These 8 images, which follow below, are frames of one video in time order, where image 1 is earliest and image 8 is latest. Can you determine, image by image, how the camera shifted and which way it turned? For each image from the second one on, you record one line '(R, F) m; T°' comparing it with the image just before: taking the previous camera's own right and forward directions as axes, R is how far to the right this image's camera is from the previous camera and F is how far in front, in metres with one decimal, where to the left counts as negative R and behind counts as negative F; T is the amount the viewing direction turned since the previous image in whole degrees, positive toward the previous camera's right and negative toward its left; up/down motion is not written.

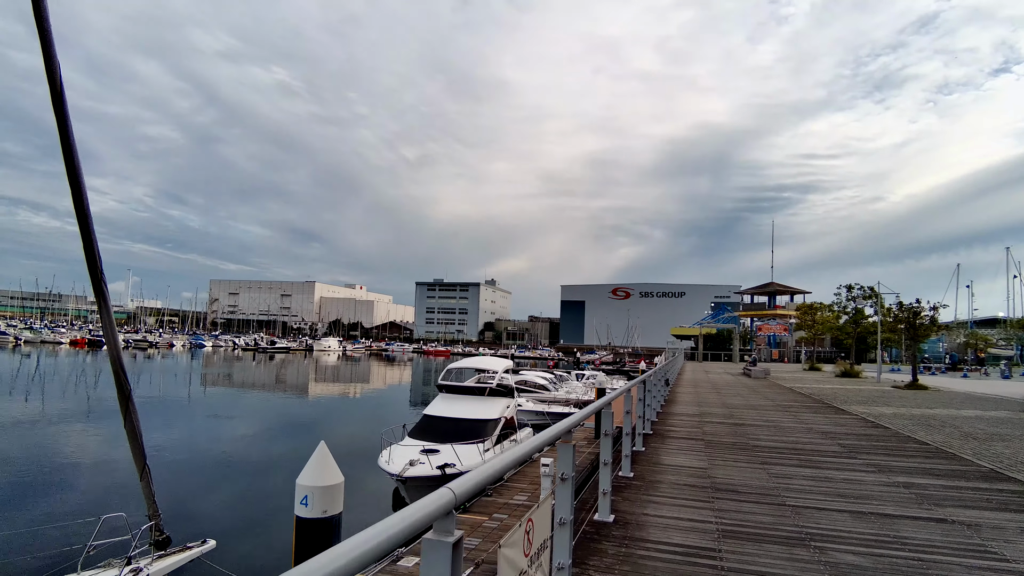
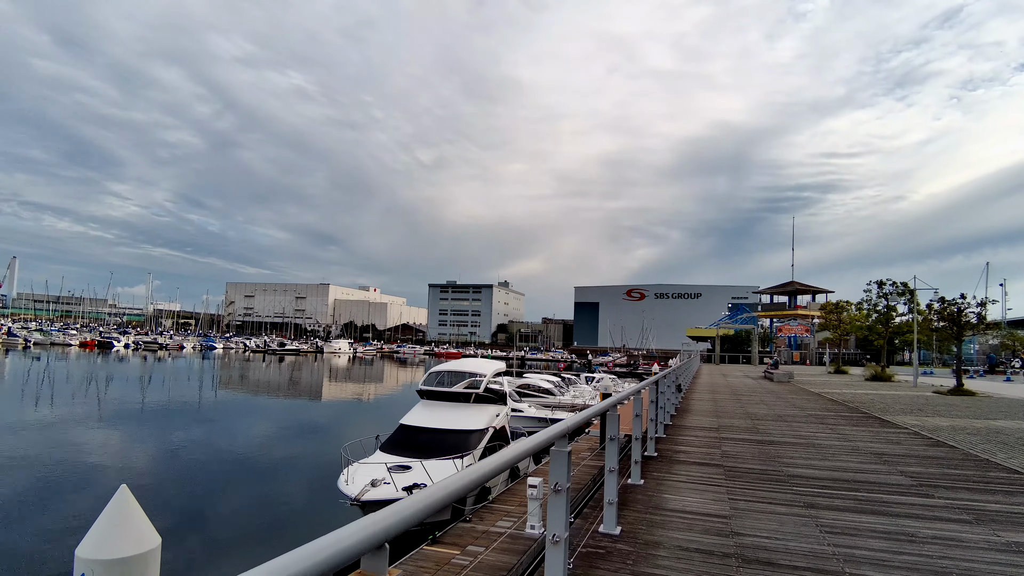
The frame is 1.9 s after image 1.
(+0.5, +1.5) m; -1°
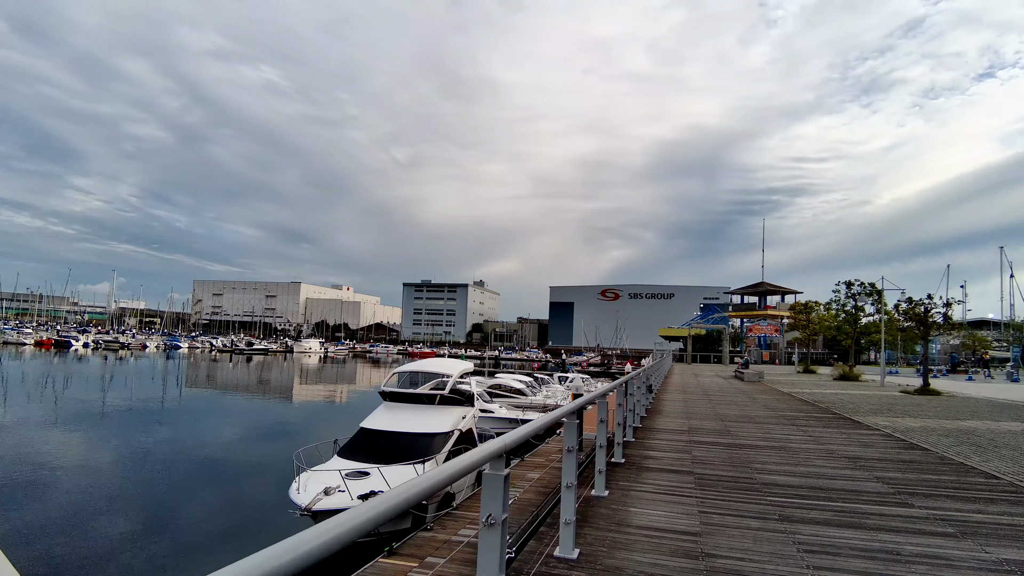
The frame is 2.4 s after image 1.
(+0.2, +0.4) m; +3°
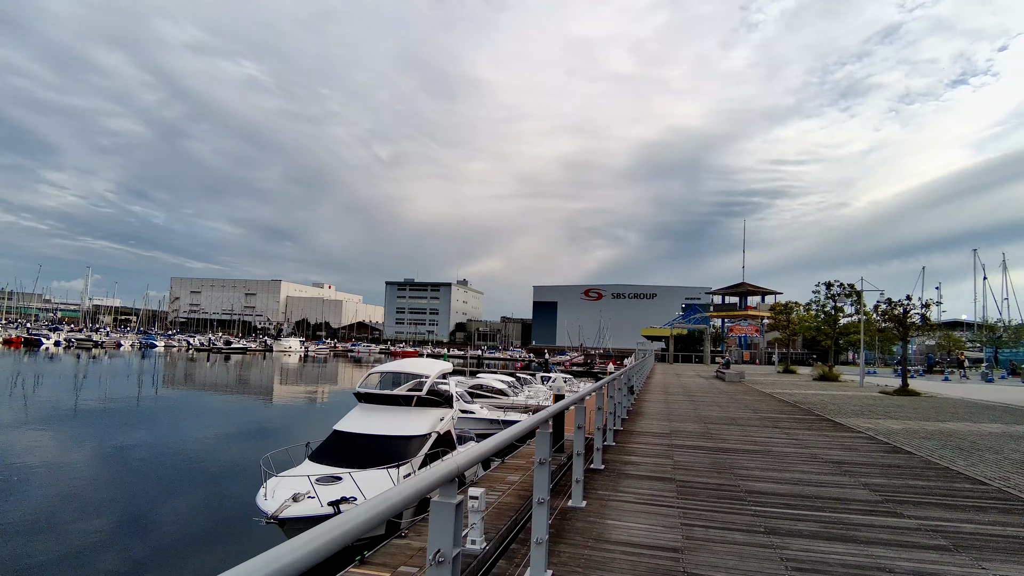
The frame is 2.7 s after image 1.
(+0.1, +0.3) m; +2°
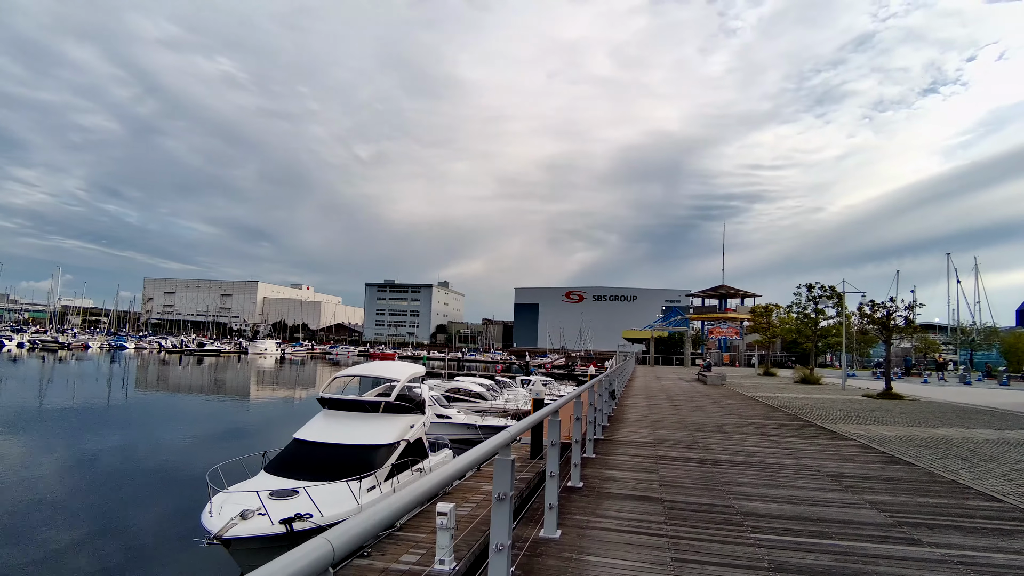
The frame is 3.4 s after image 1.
(+0.1, +0.6) m; +2°
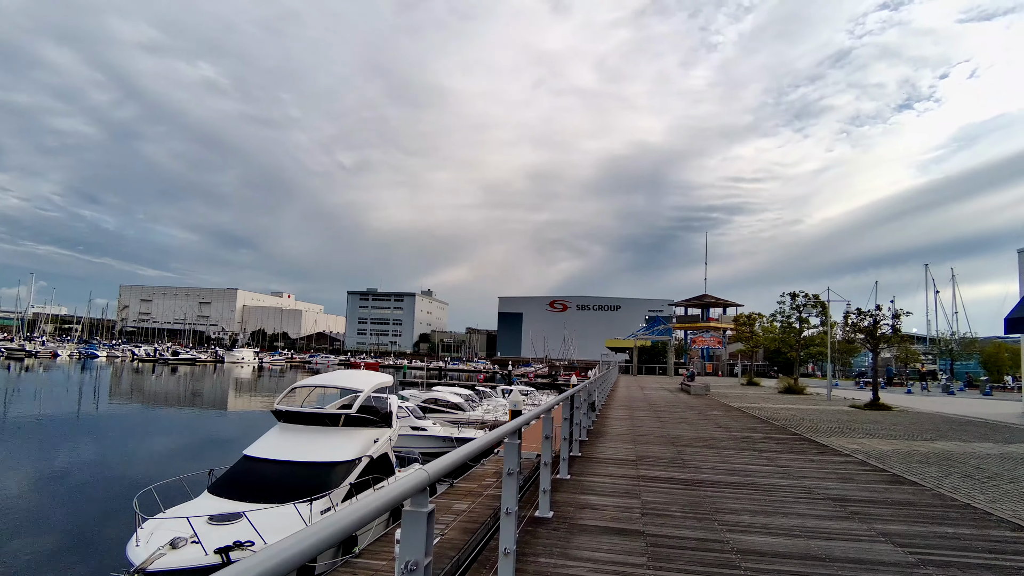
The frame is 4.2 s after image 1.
(+0.2, +0.7) m; +2°
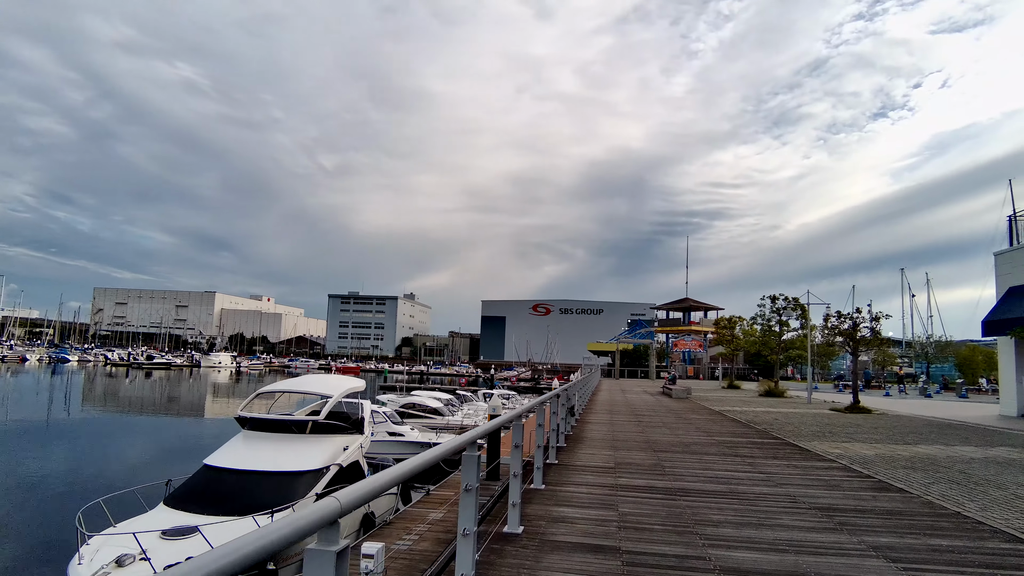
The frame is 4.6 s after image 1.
(+0.1, +0.3) m; +2°
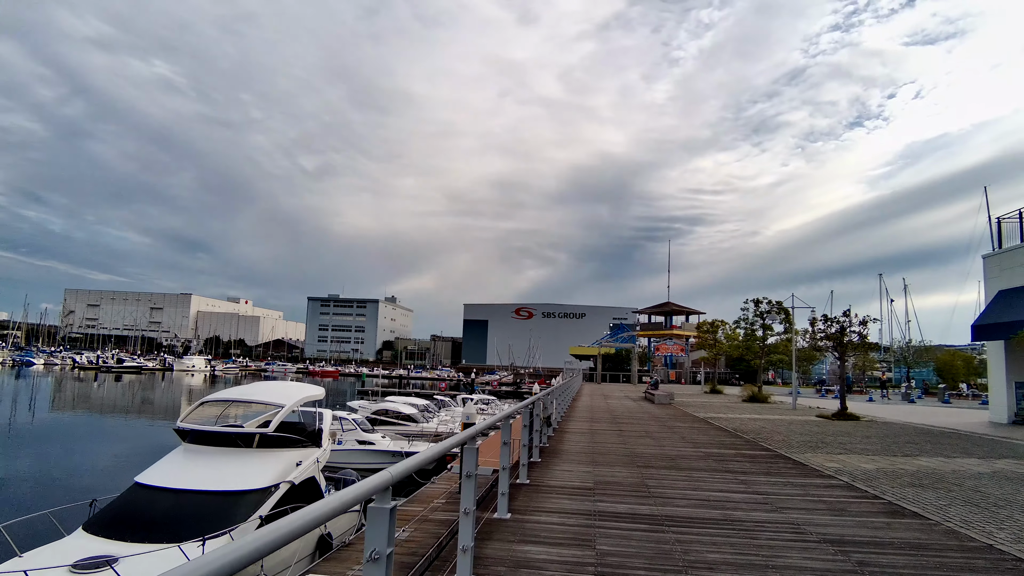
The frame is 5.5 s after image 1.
(+0.2, +0.7) m; +2°
